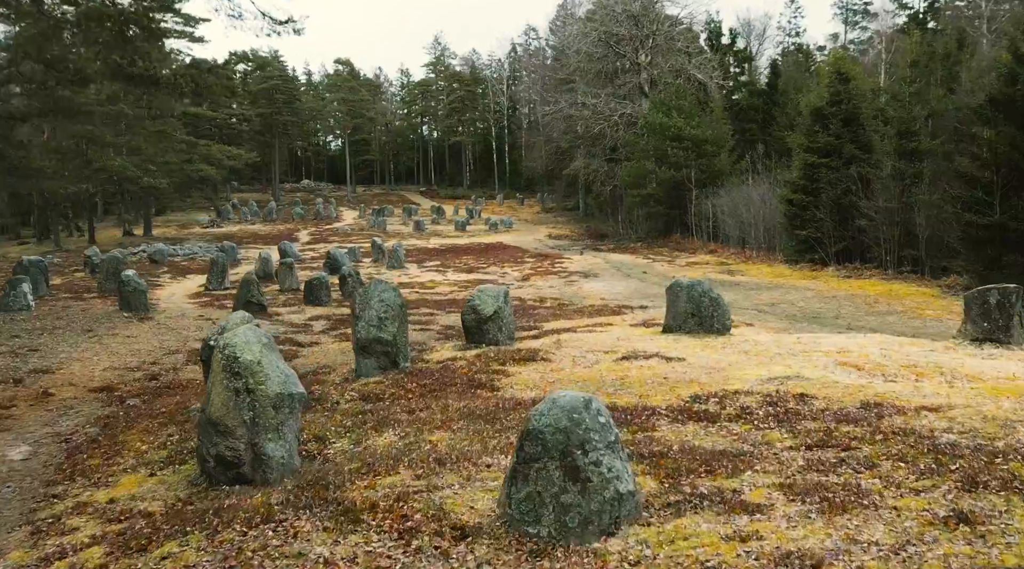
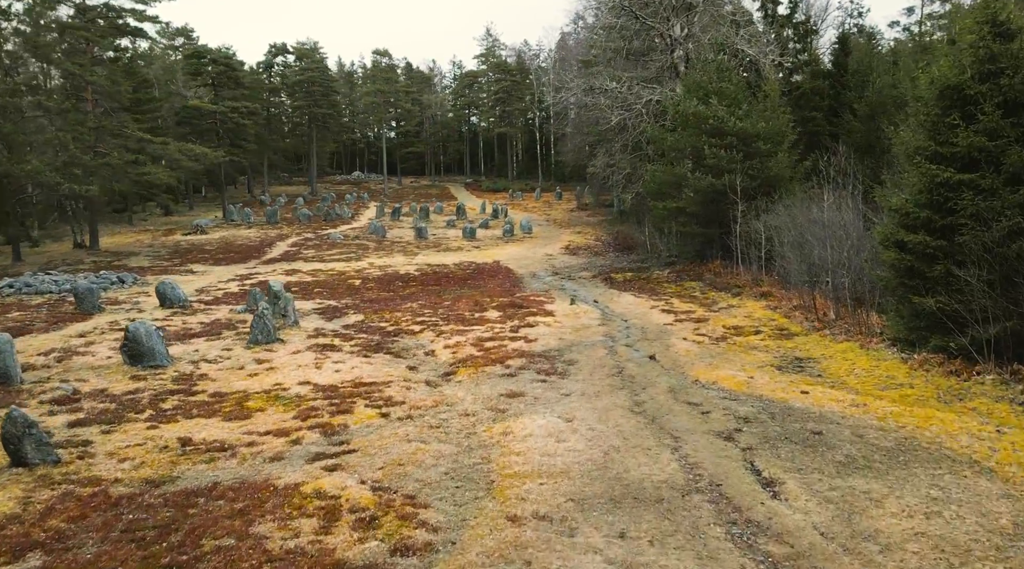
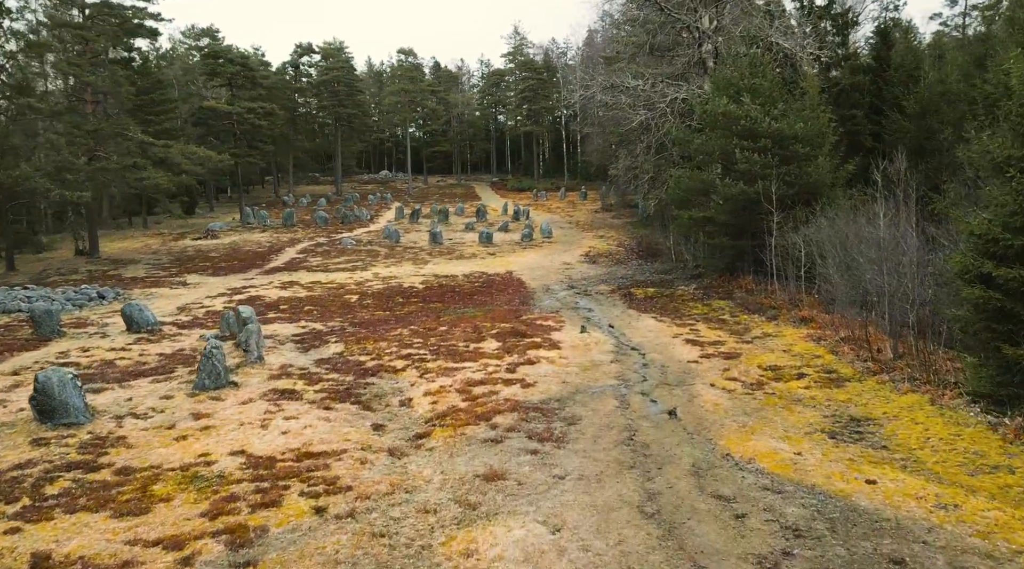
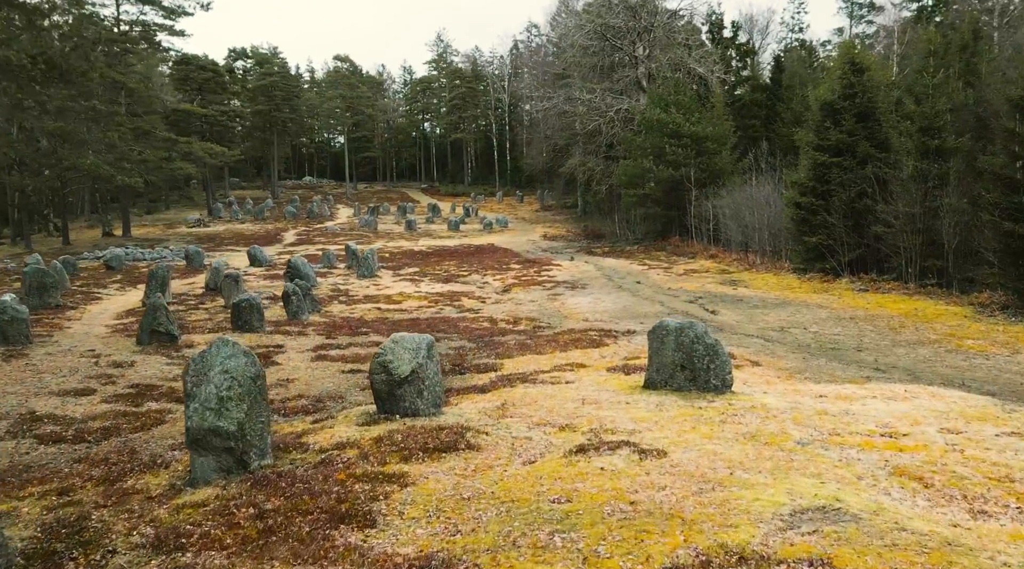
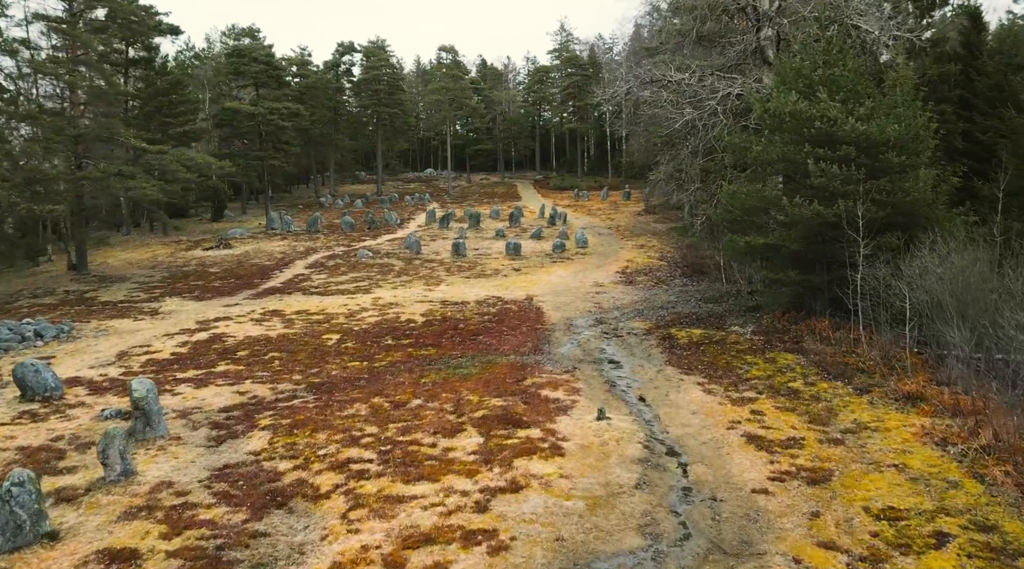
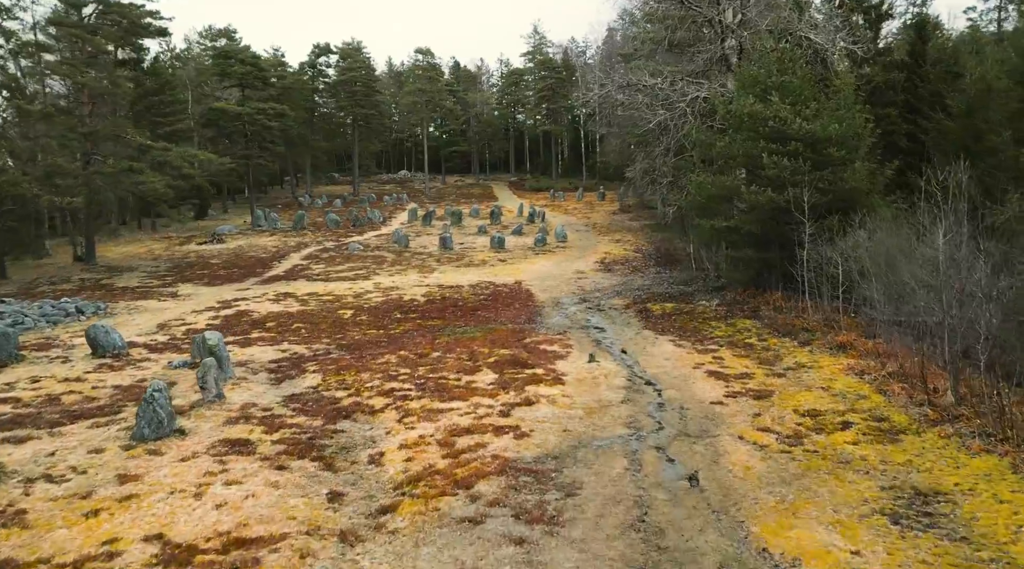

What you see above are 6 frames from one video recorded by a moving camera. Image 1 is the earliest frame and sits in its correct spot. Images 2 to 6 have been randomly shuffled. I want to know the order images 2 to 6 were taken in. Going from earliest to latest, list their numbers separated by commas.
4, 2, 3, 6, 5
